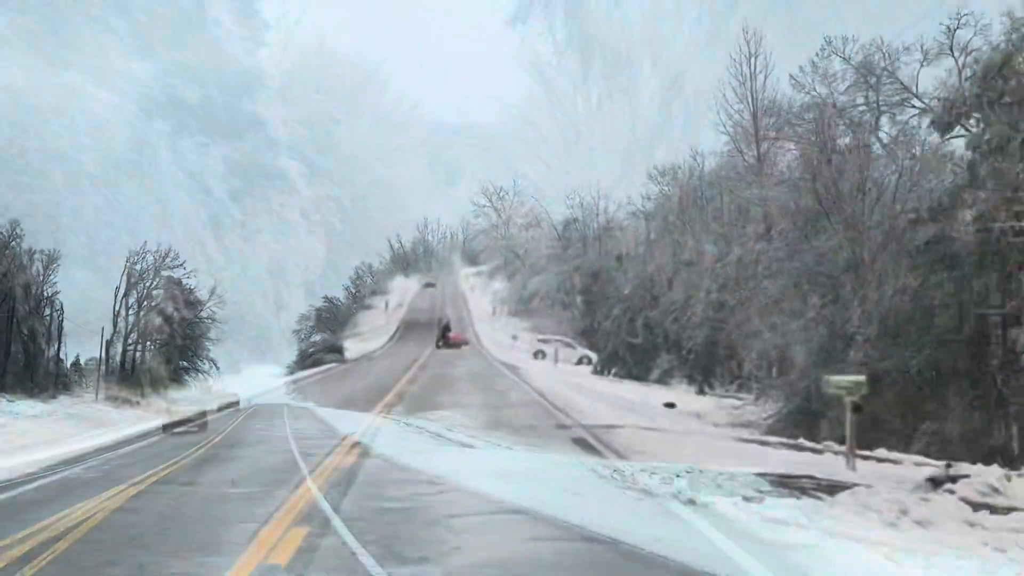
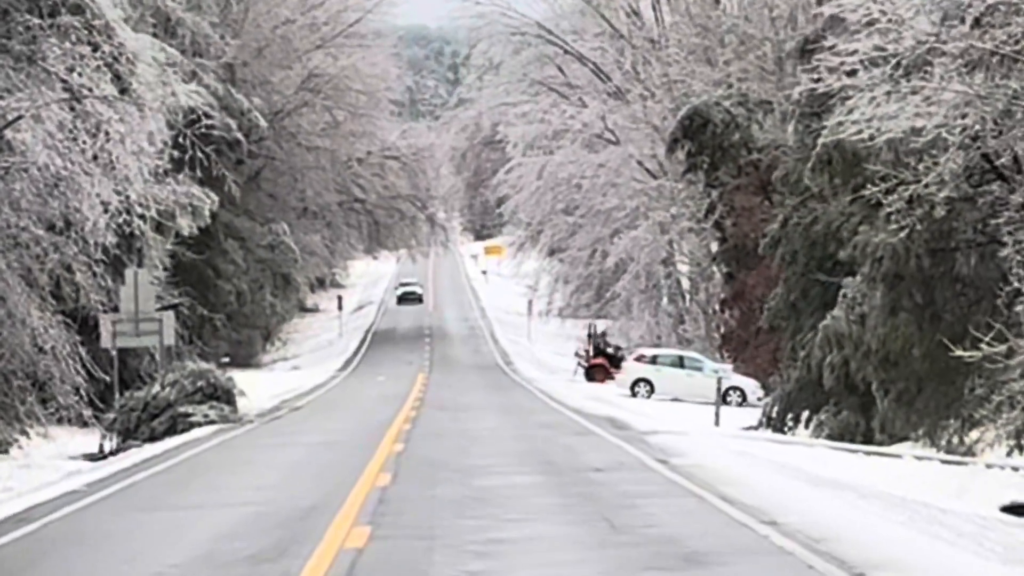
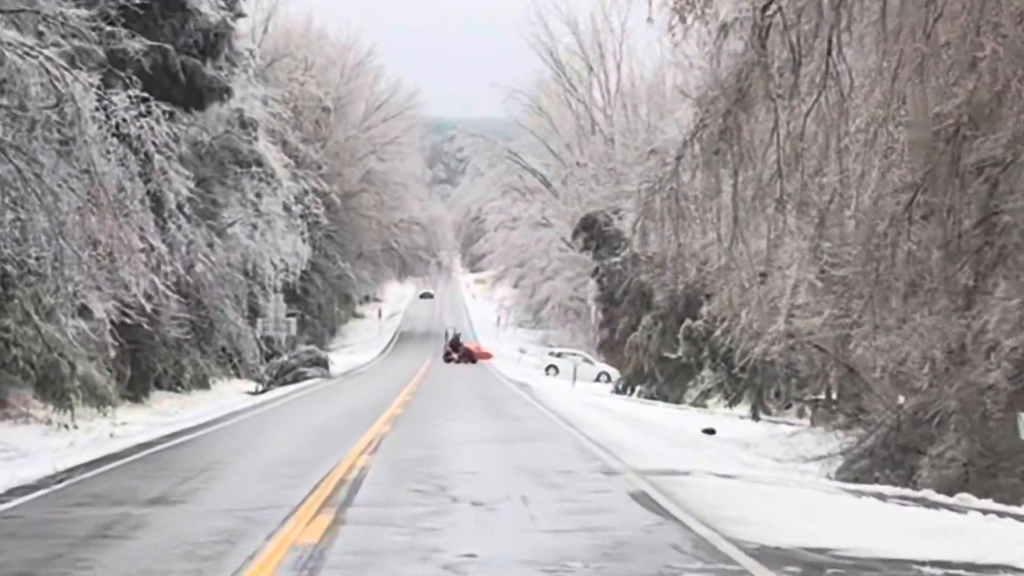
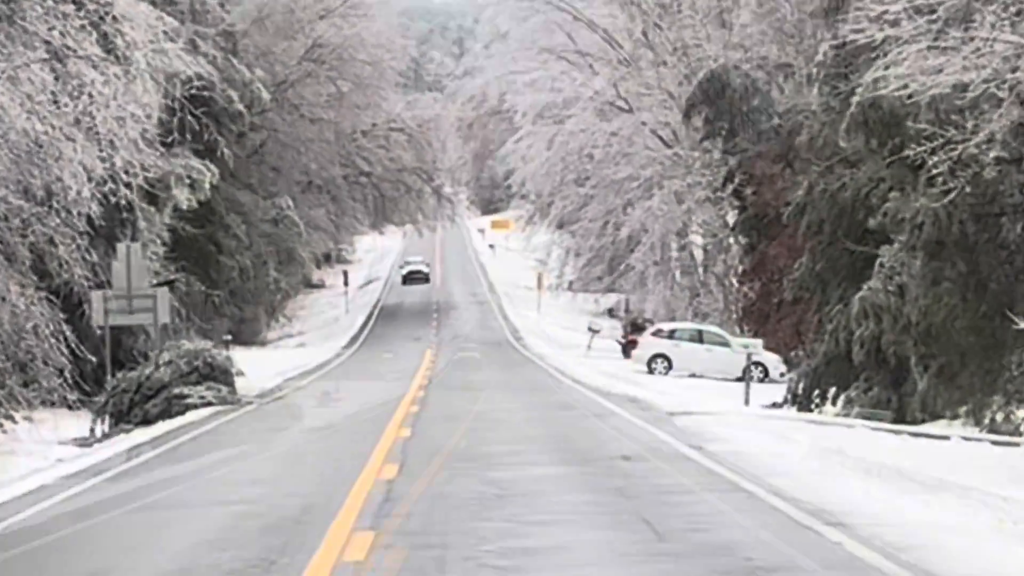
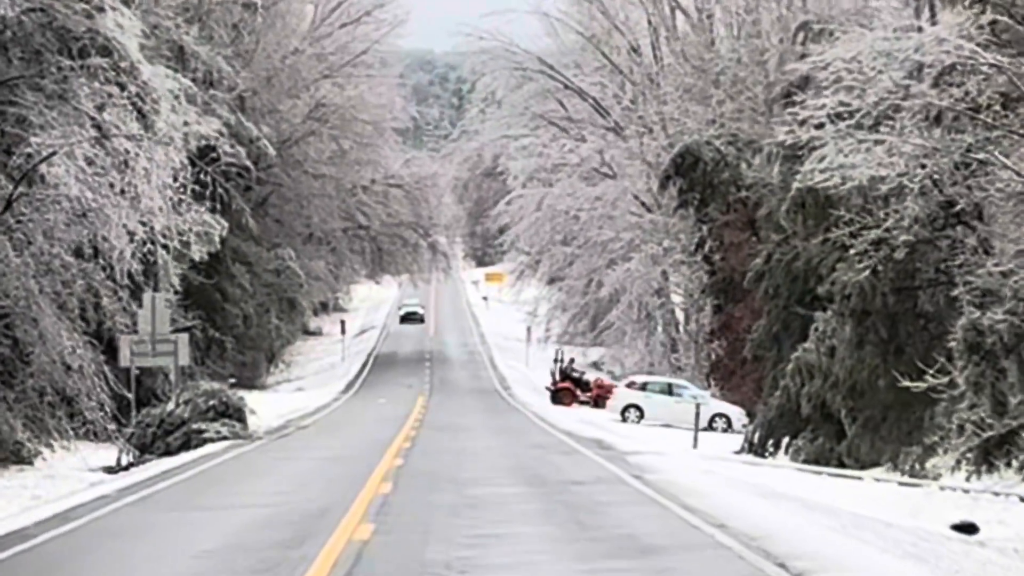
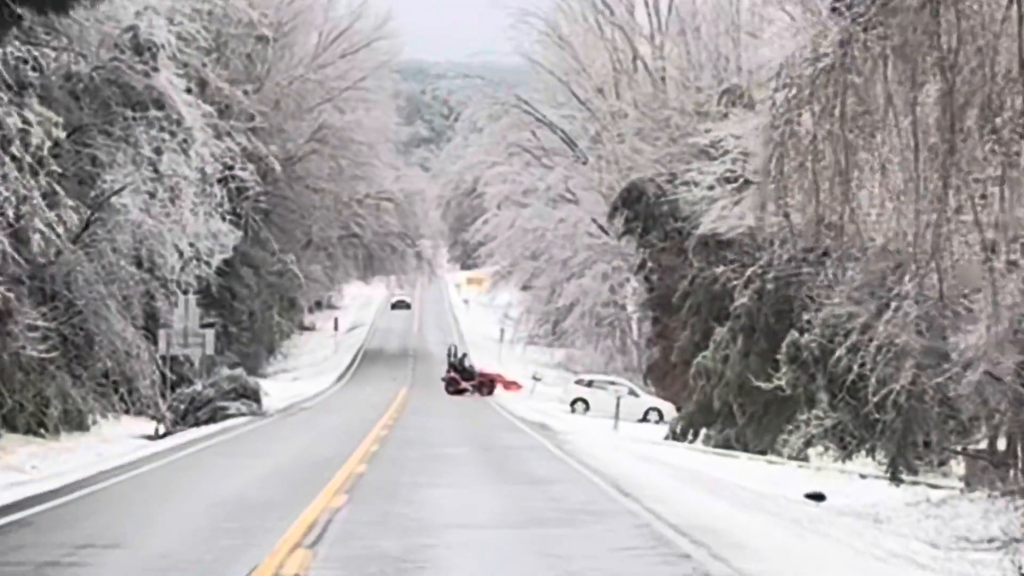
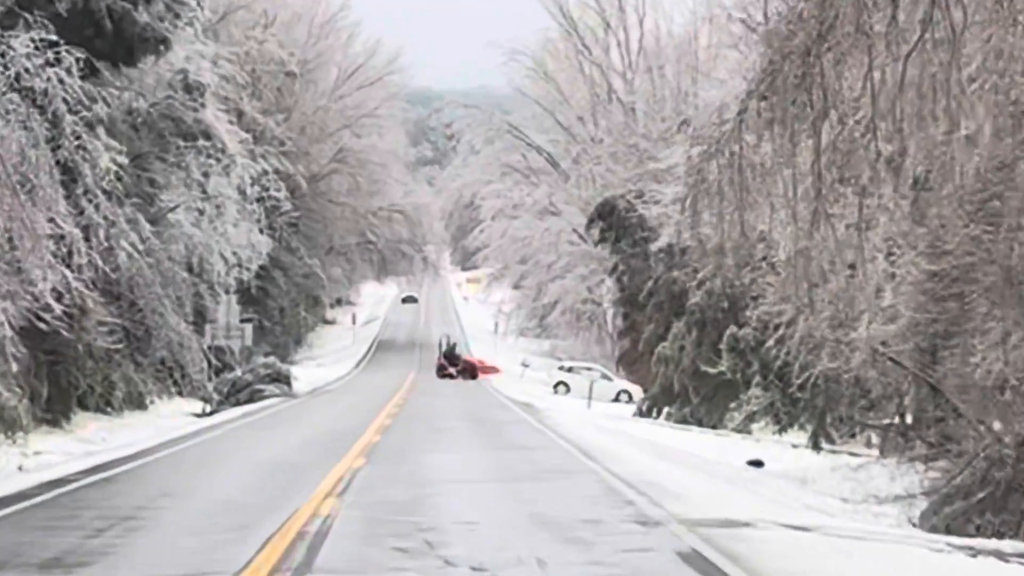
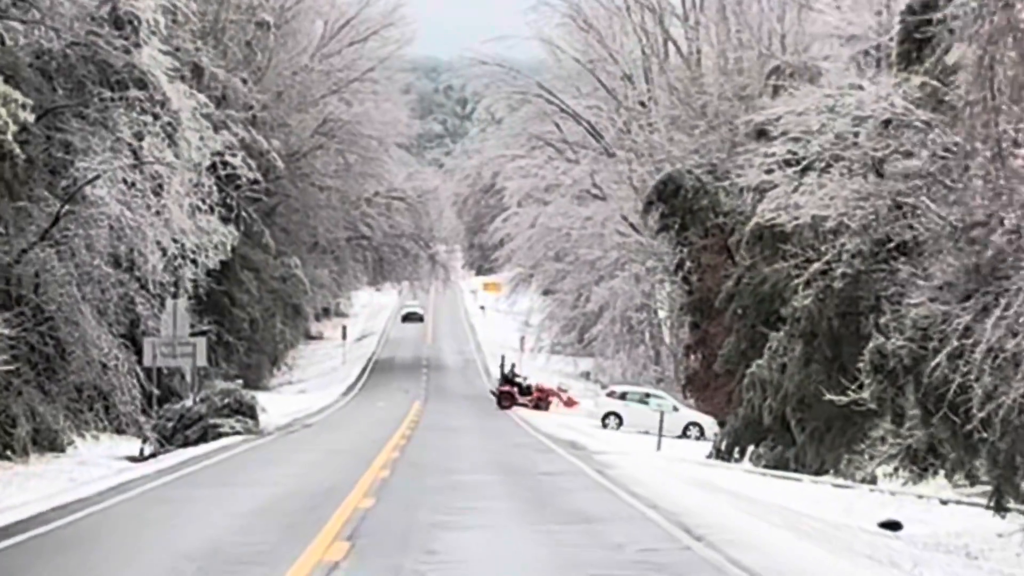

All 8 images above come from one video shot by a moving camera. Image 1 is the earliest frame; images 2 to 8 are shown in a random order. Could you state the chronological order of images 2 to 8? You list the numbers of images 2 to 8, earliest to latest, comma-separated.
3, 7, 6, 8, 5, 2, 4
